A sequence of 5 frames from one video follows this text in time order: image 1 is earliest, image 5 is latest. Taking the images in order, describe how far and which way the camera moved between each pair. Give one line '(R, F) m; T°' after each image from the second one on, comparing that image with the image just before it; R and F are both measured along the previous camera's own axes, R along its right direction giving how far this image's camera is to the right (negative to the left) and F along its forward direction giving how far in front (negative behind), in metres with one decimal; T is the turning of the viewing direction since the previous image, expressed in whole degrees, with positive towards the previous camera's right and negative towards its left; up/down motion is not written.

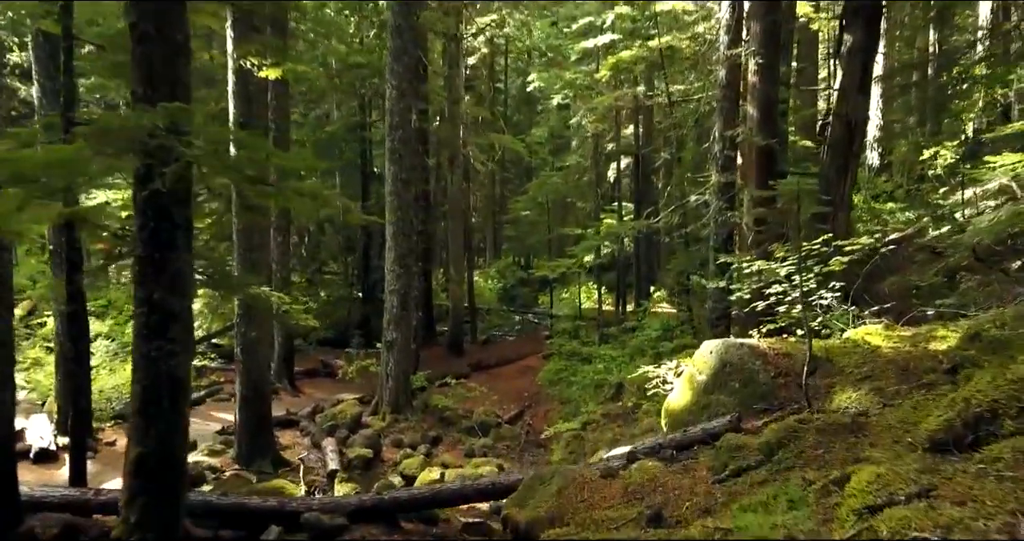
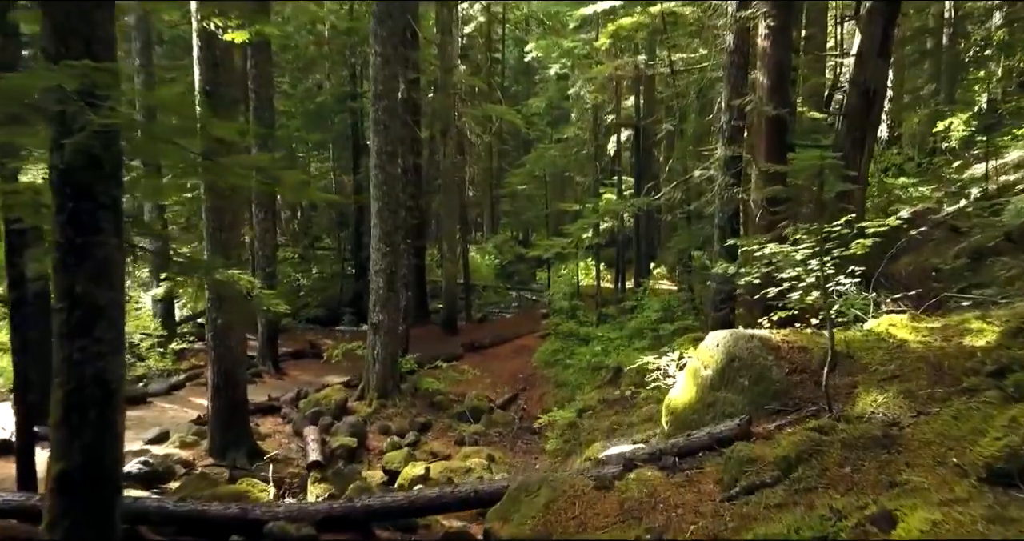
(+0.1, +0.6) m; 0°
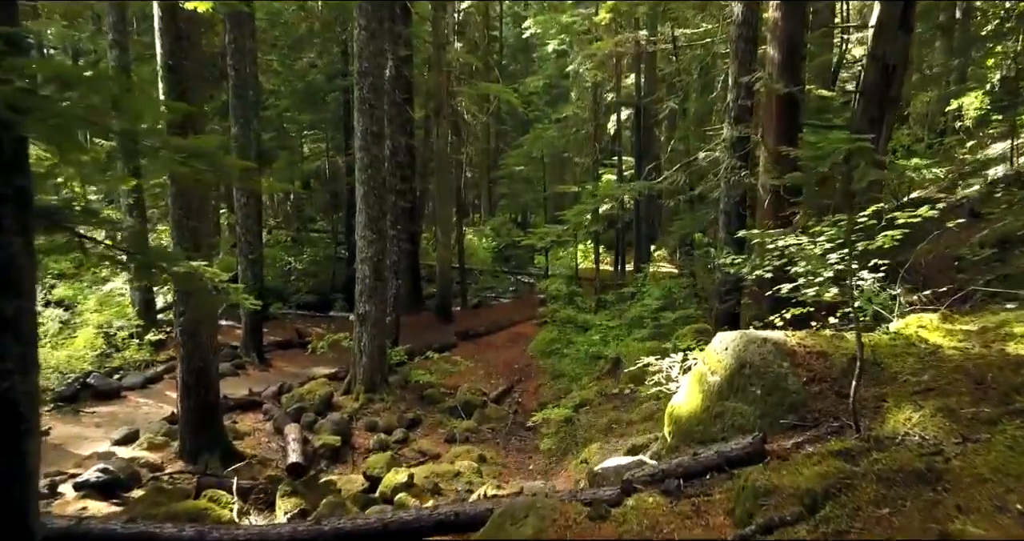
(+0.1, +0.6) m; 0°
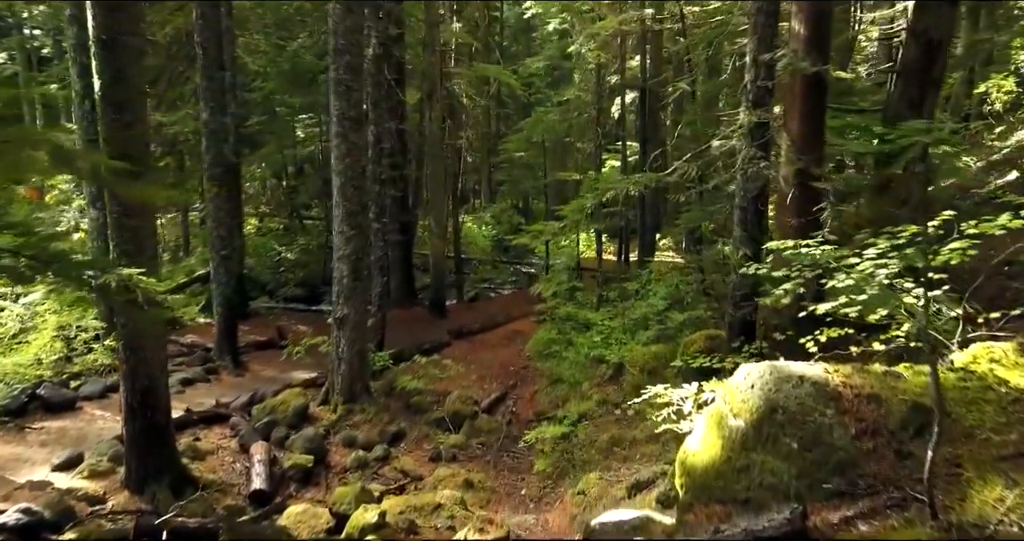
(+0.2, +1.0) m; 0°
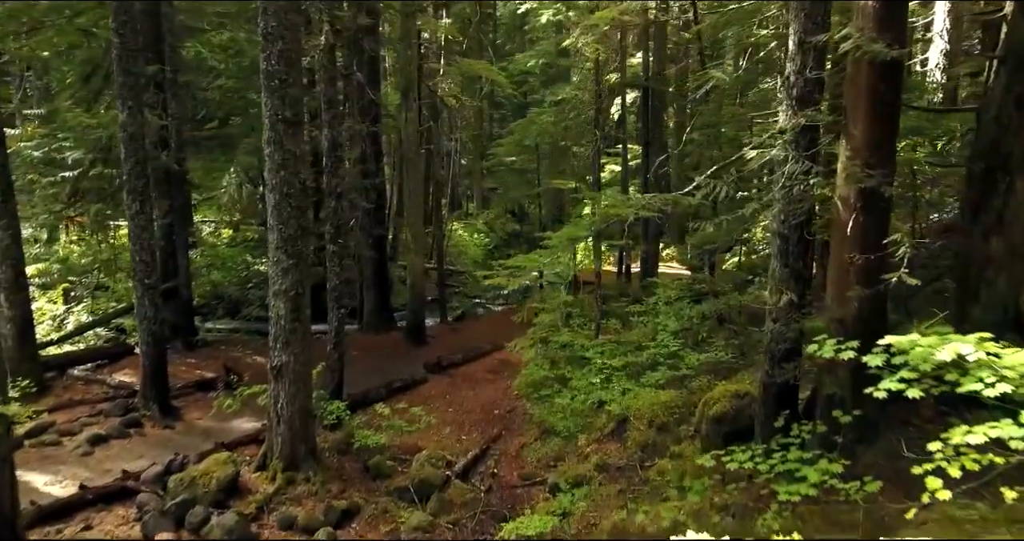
(+0.2, +1.9) m; 0°
